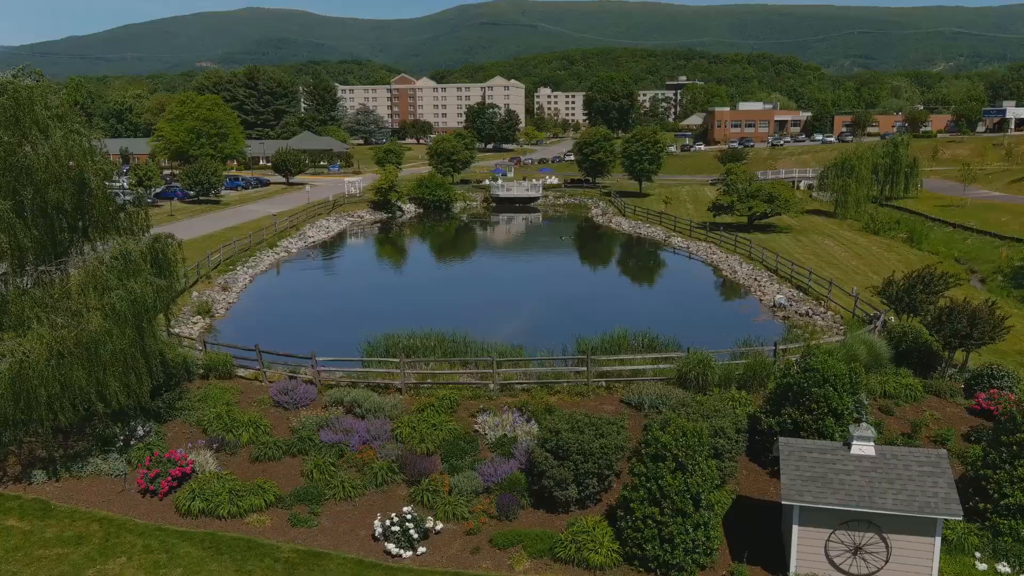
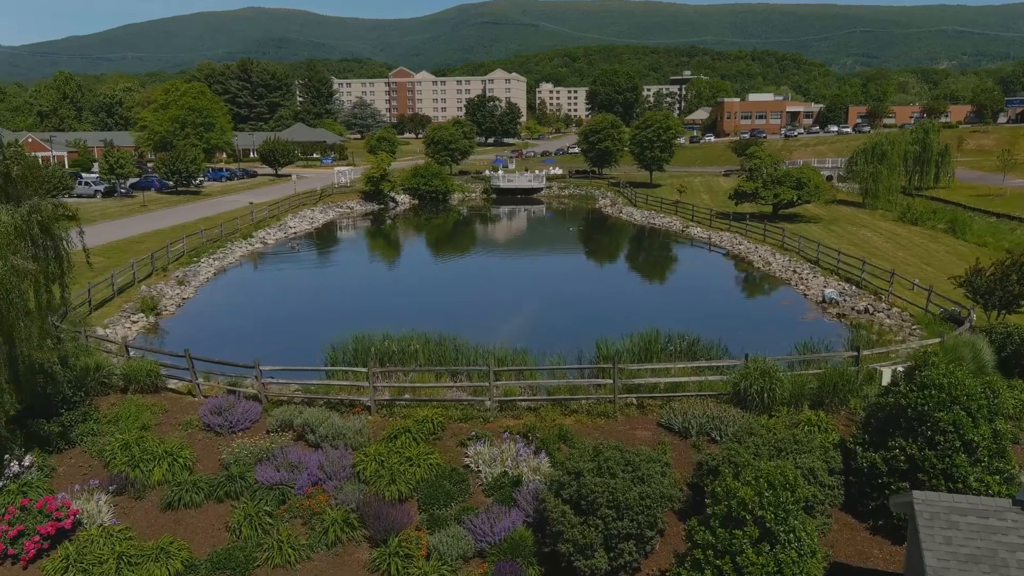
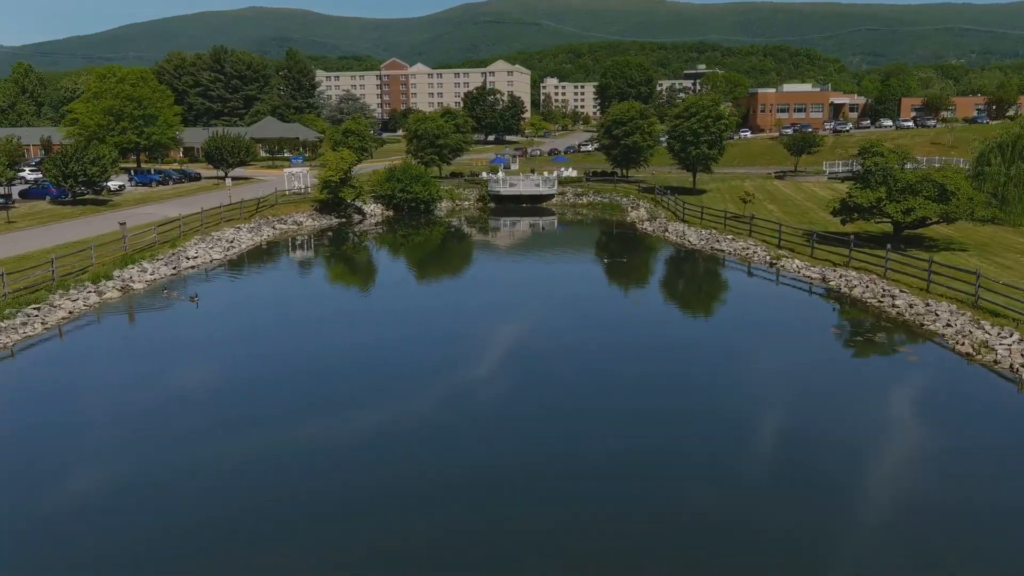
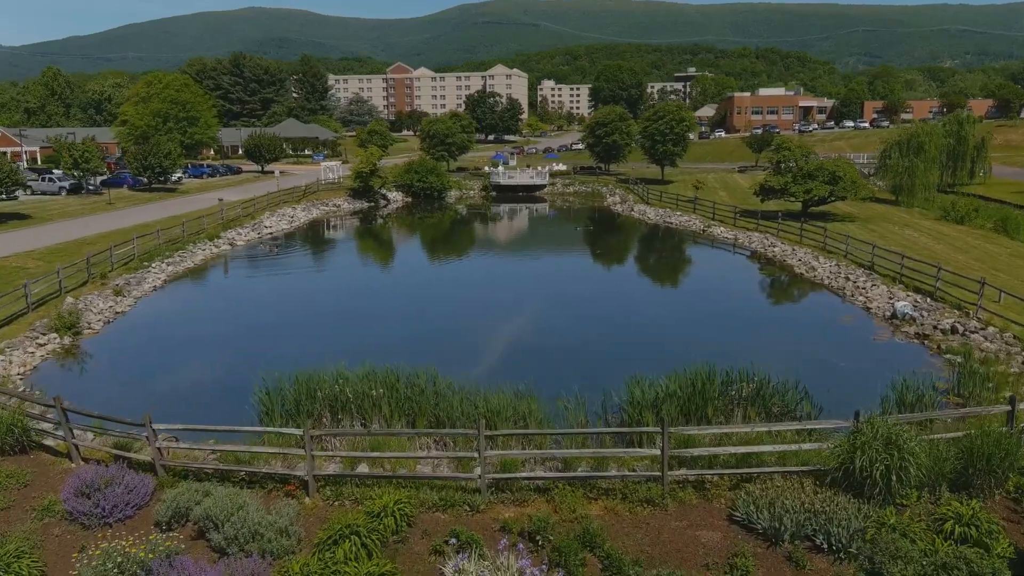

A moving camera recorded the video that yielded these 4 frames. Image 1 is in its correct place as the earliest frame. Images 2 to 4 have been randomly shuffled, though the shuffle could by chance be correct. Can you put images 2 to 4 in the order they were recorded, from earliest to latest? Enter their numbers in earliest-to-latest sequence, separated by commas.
2, 4, 3
